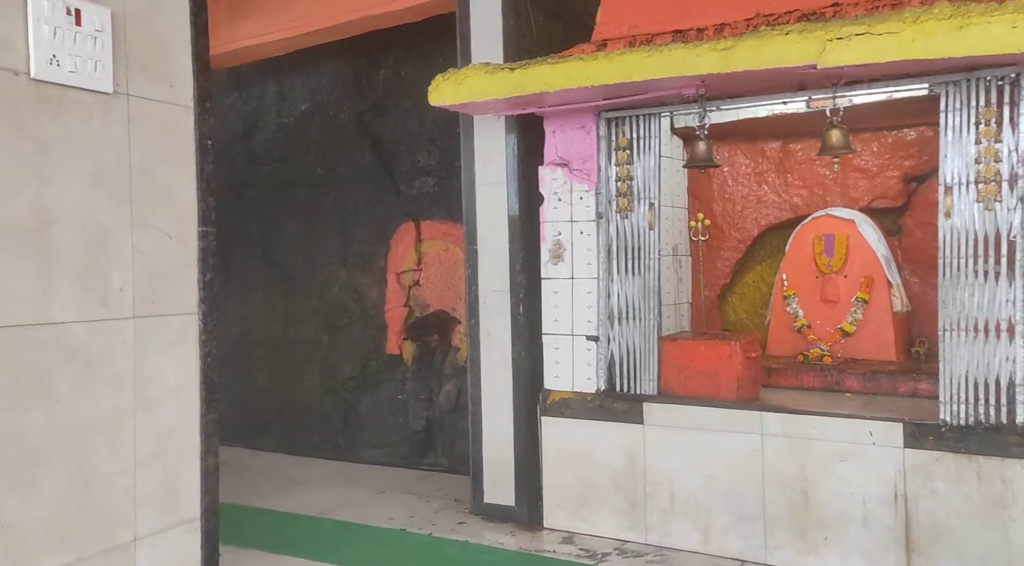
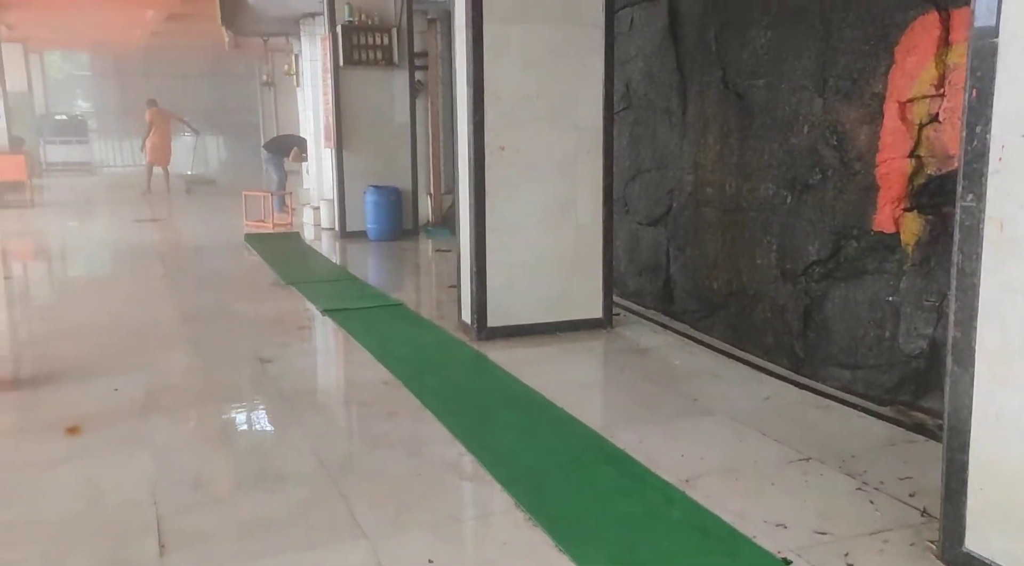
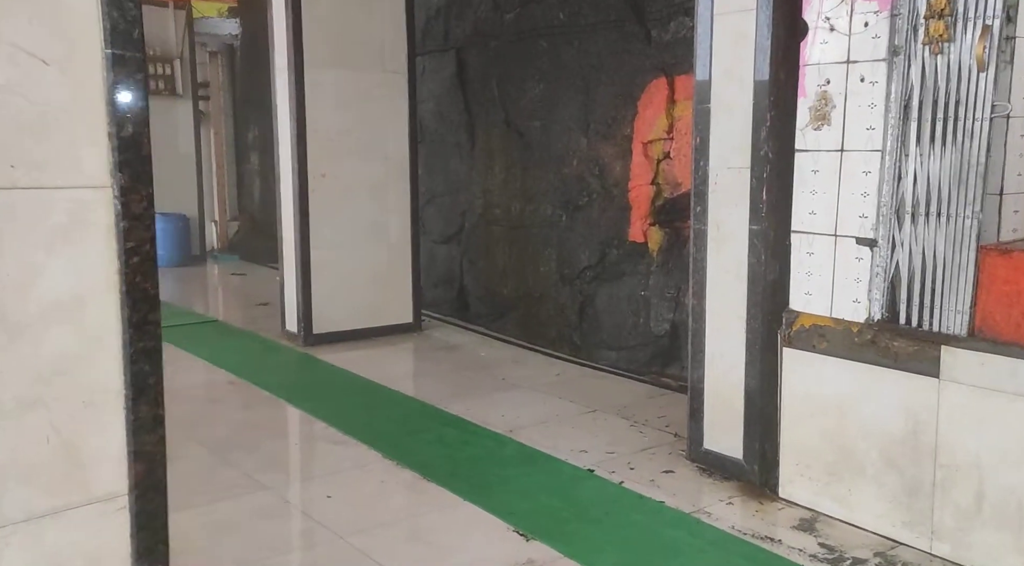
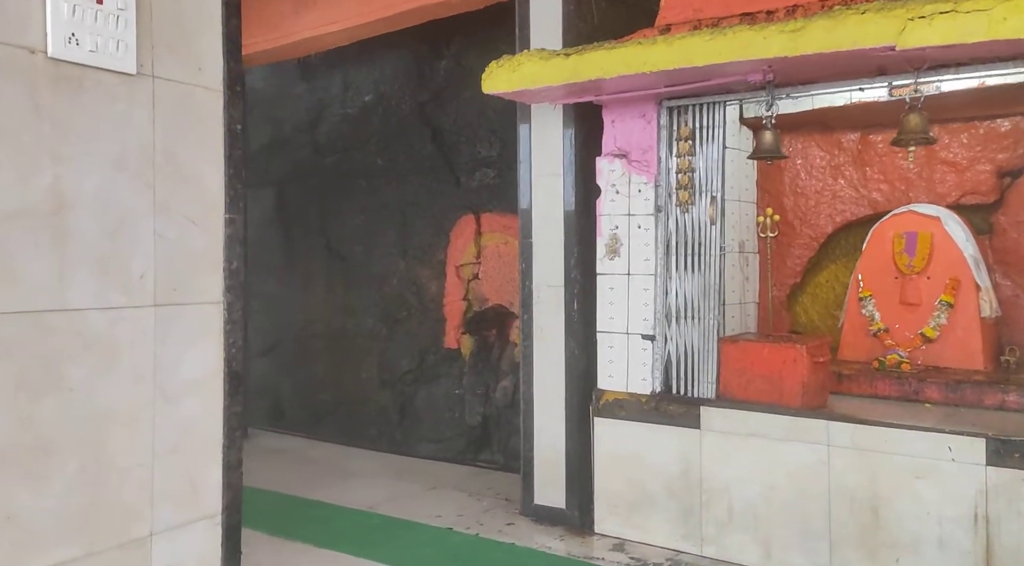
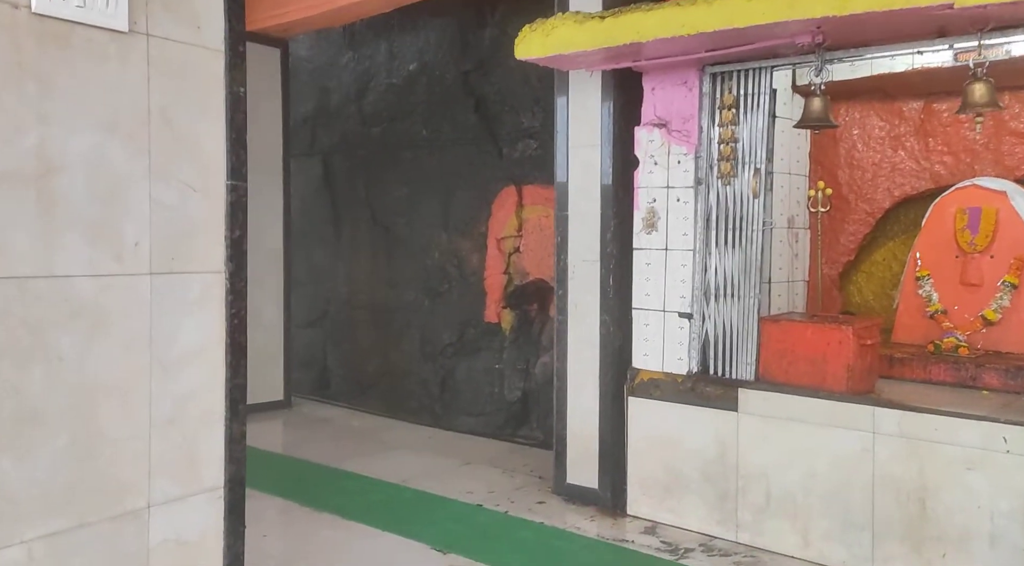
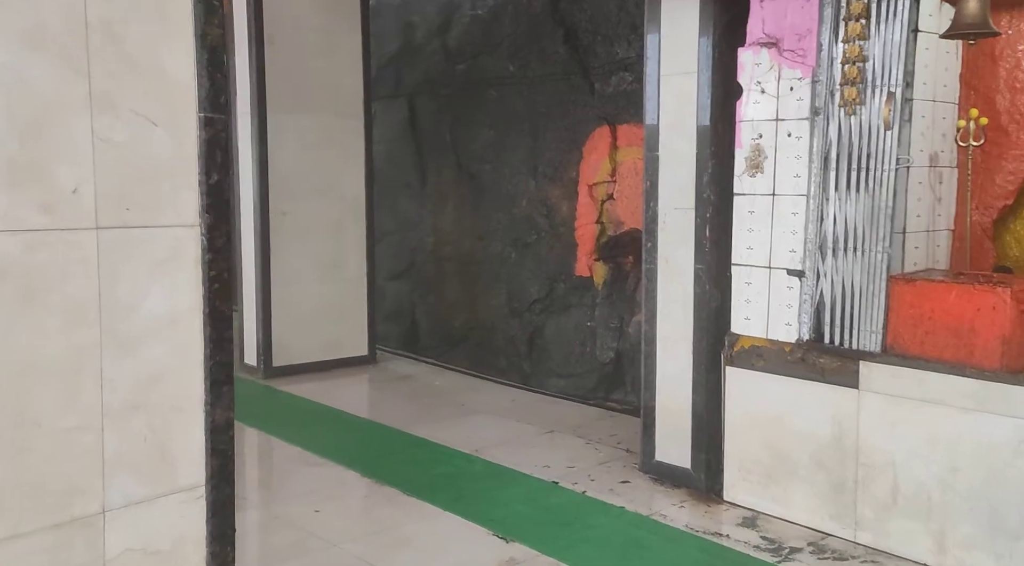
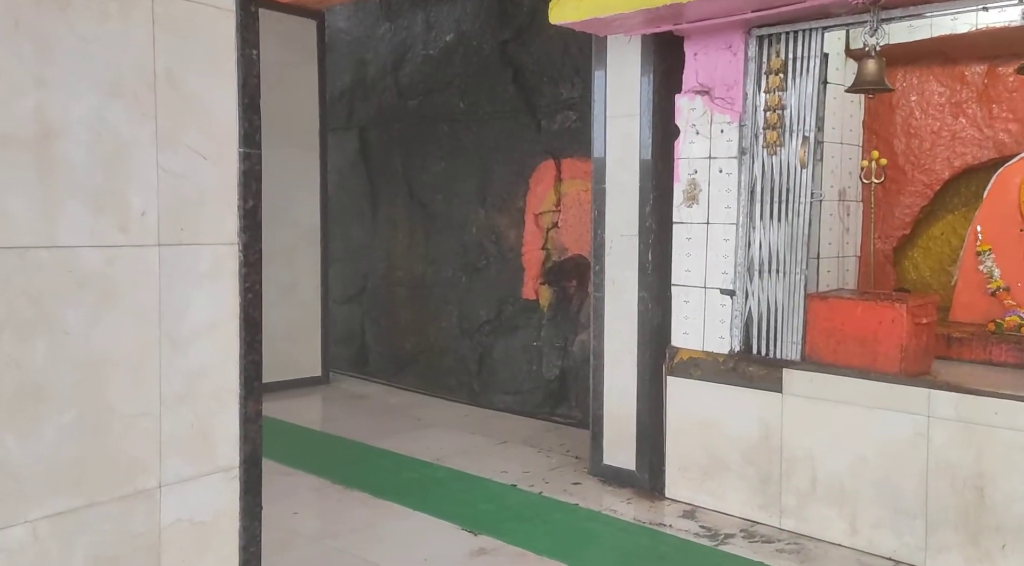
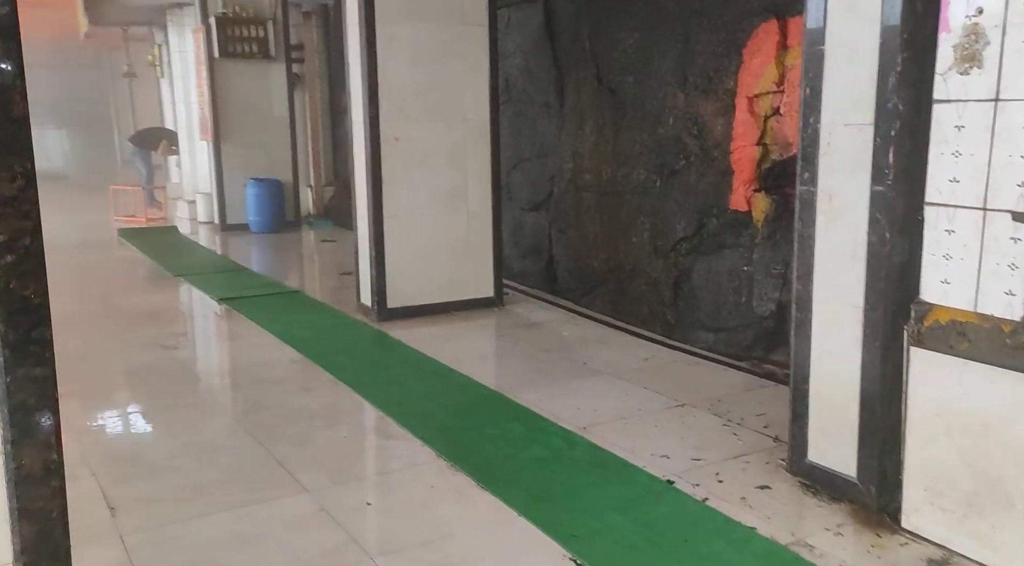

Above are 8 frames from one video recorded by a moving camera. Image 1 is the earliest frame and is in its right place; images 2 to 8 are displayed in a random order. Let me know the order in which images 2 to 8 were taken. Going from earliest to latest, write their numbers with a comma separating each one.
4, 5, 7, 6, 3, 8, 2
